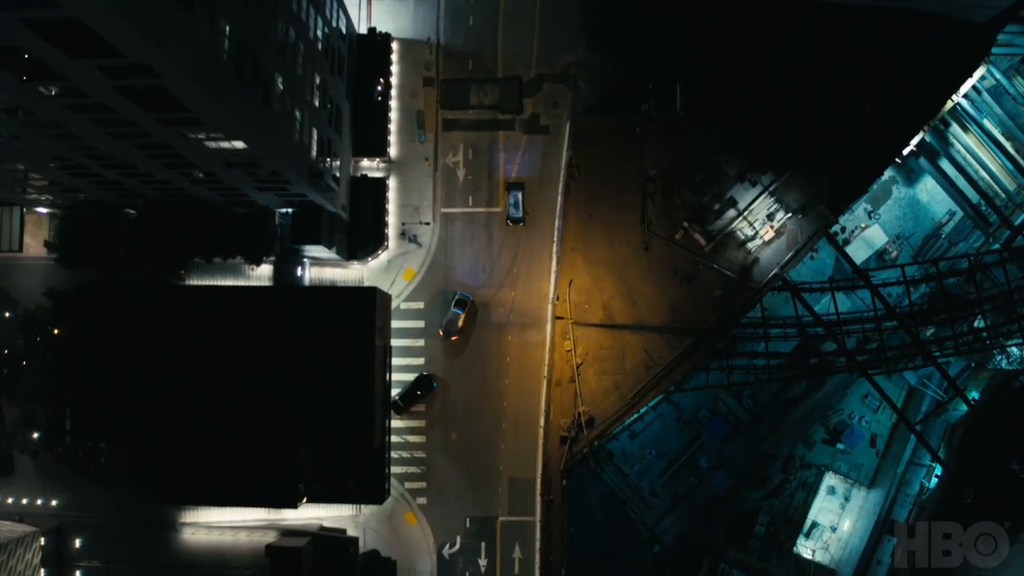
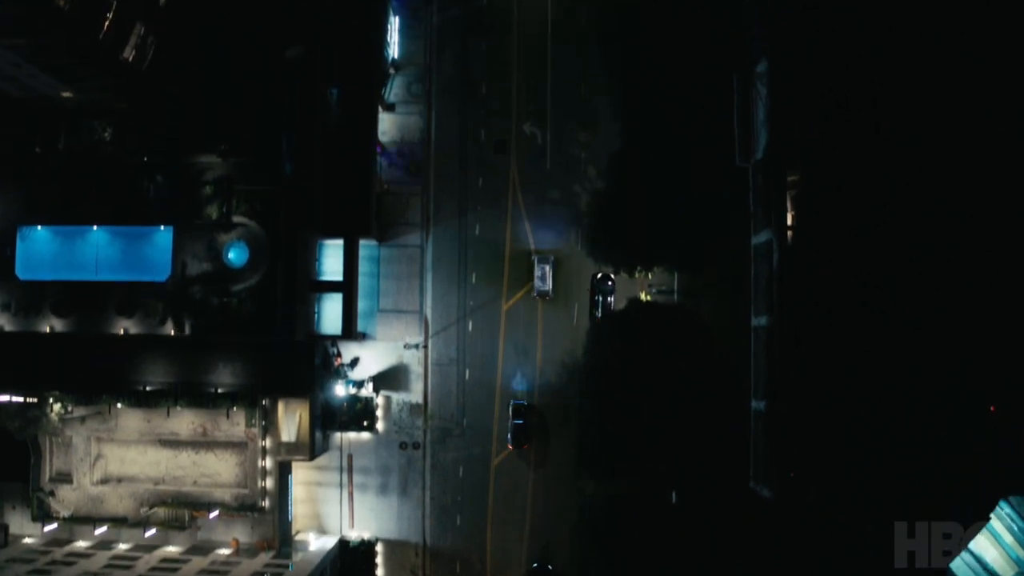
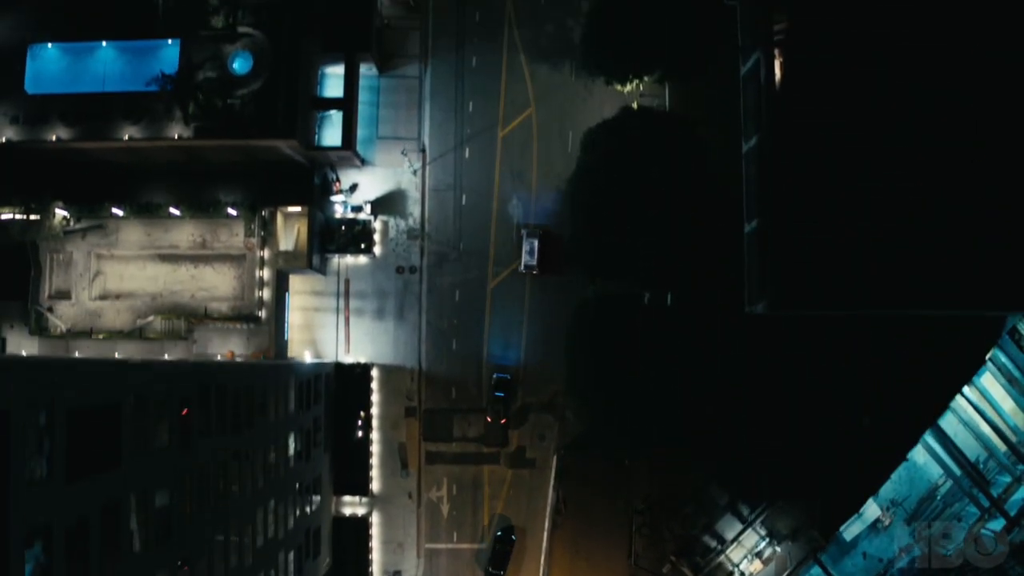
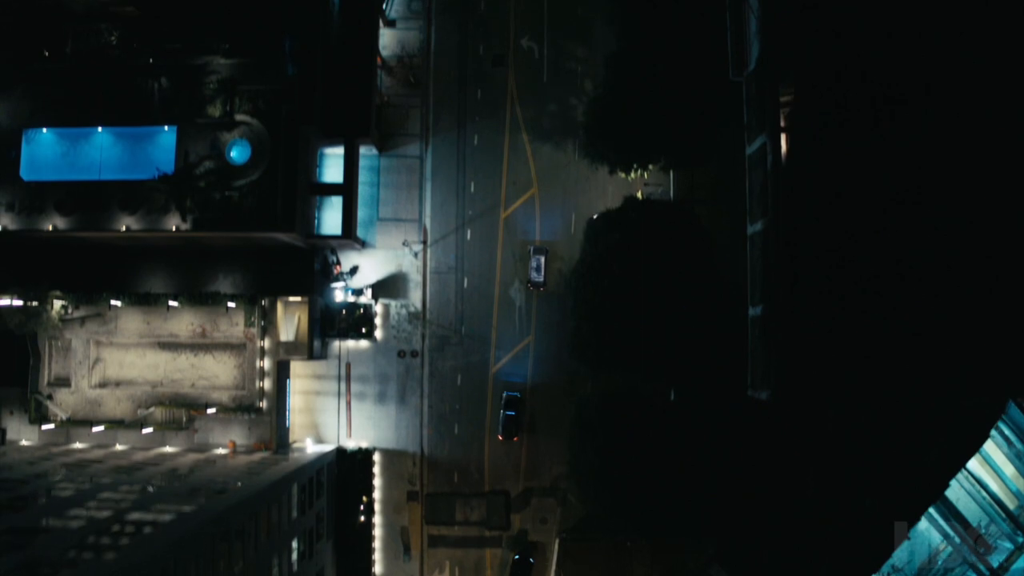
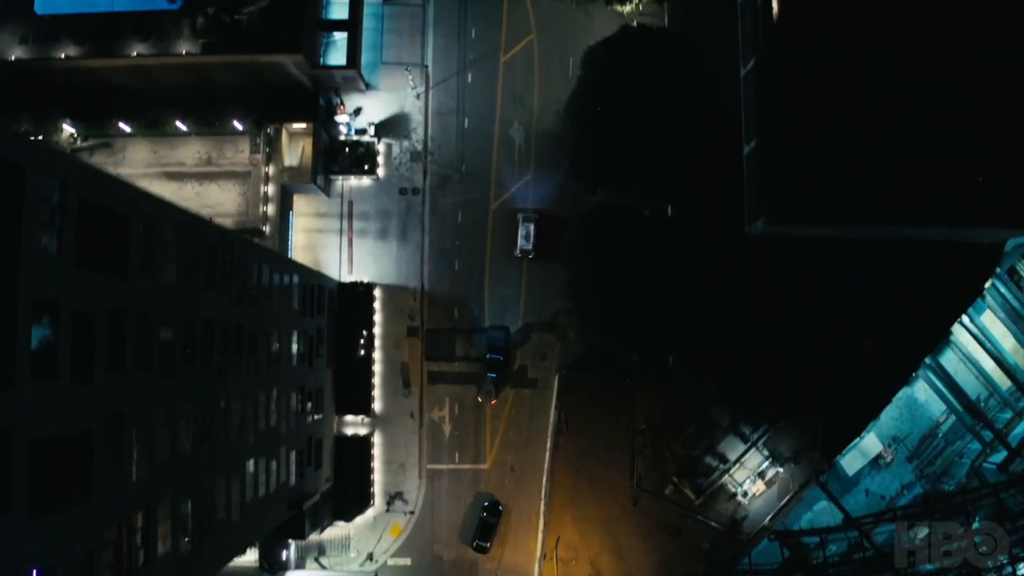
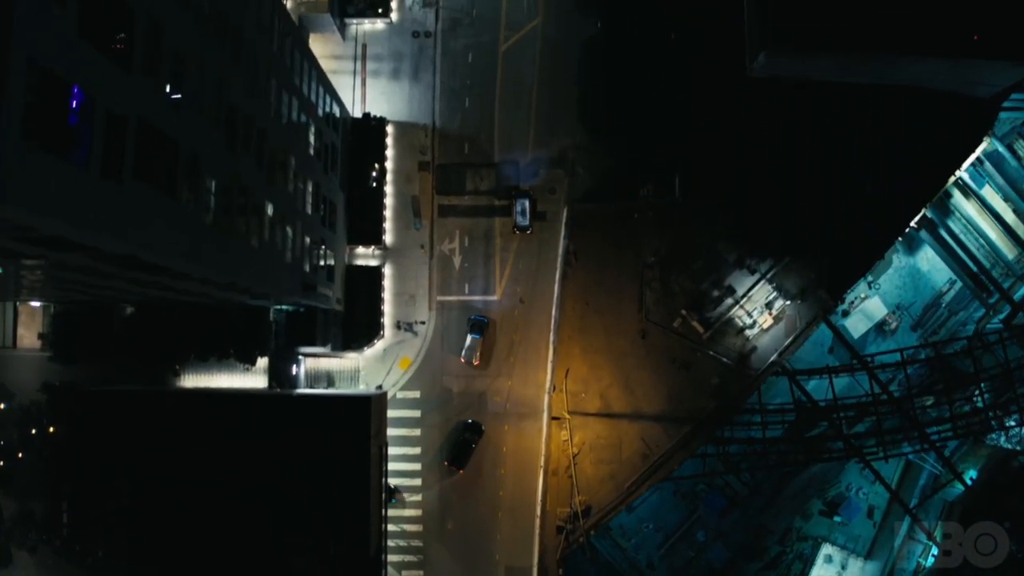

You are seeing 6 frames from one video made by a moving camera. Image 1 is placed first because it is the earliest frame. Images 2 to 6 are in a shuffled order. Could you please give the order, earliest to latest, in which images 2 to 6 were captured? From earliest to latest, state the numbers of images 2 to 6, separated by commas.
6, 5, 3, 4, 2
